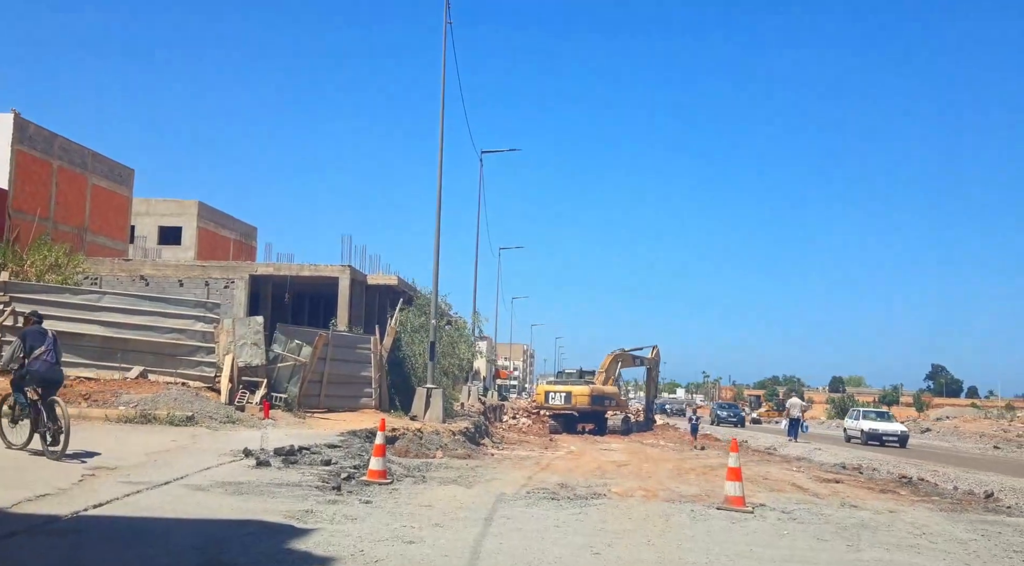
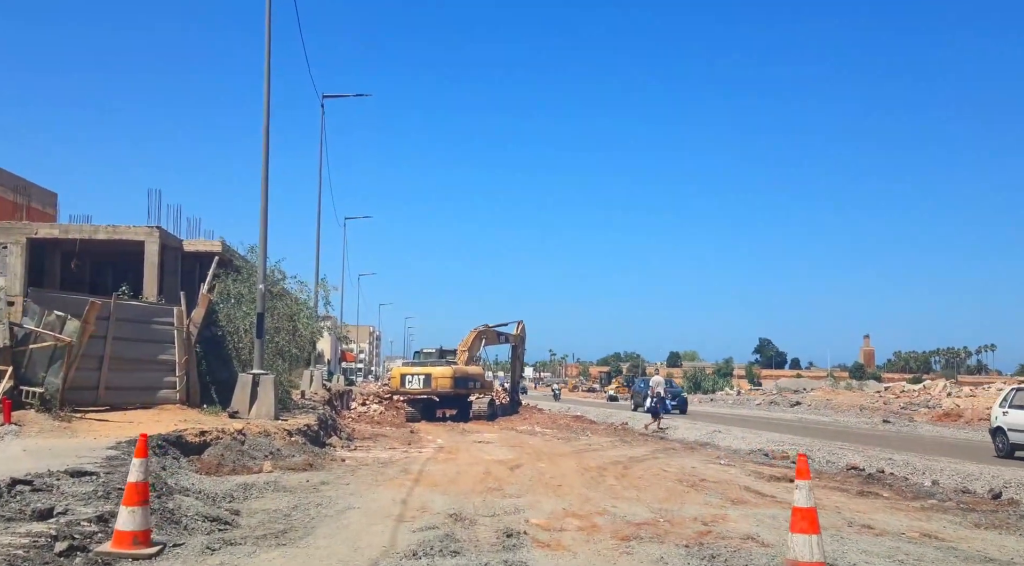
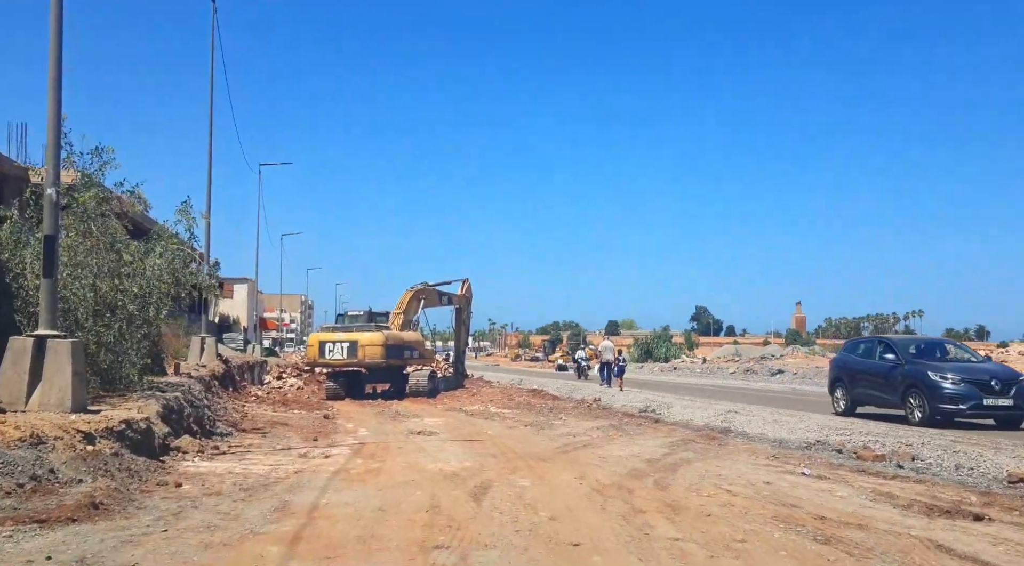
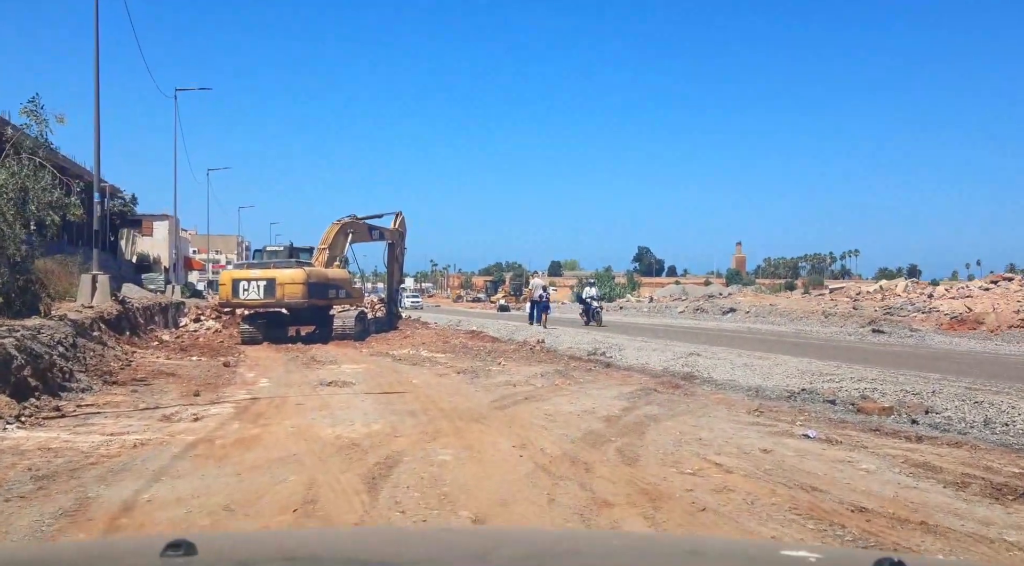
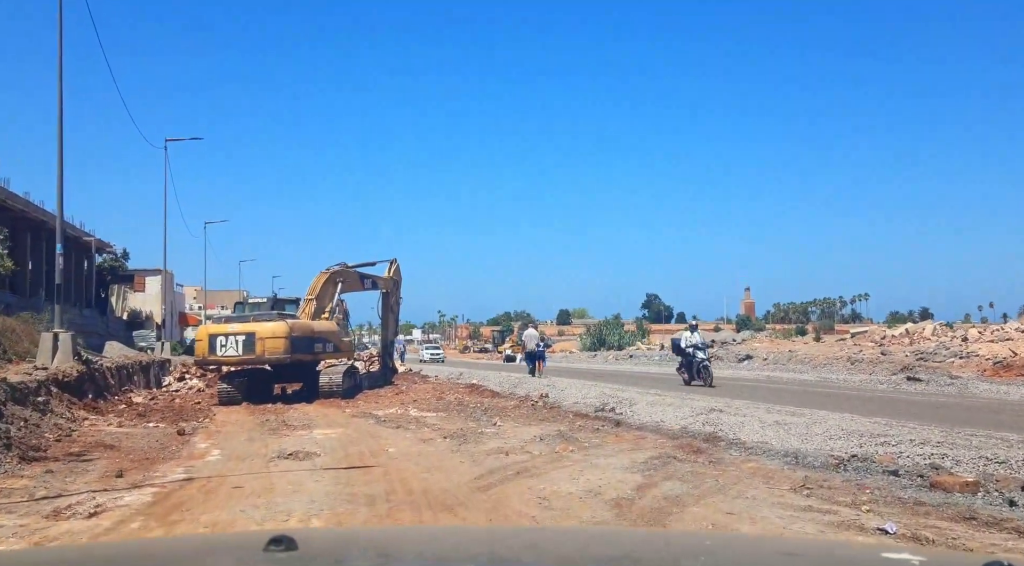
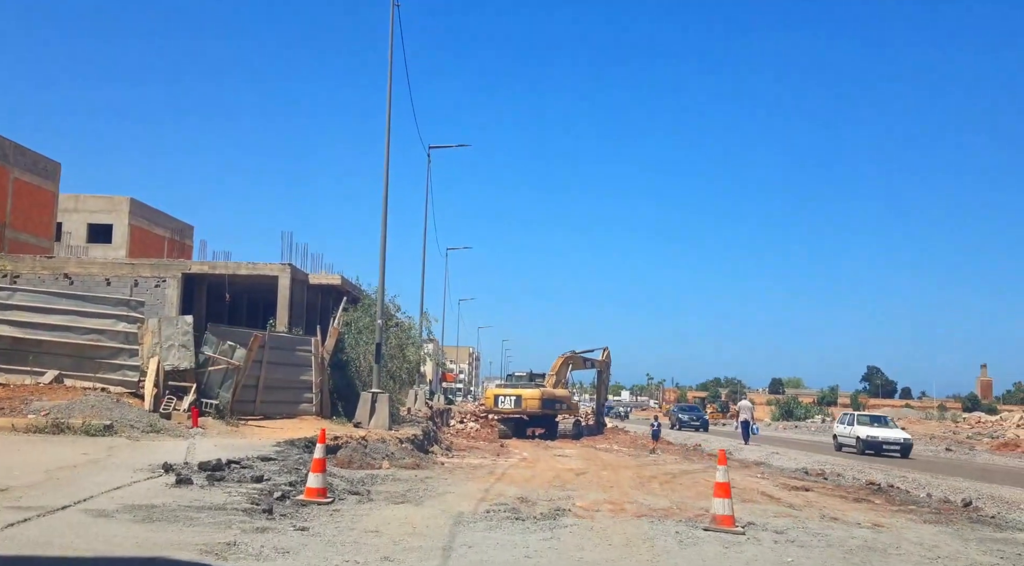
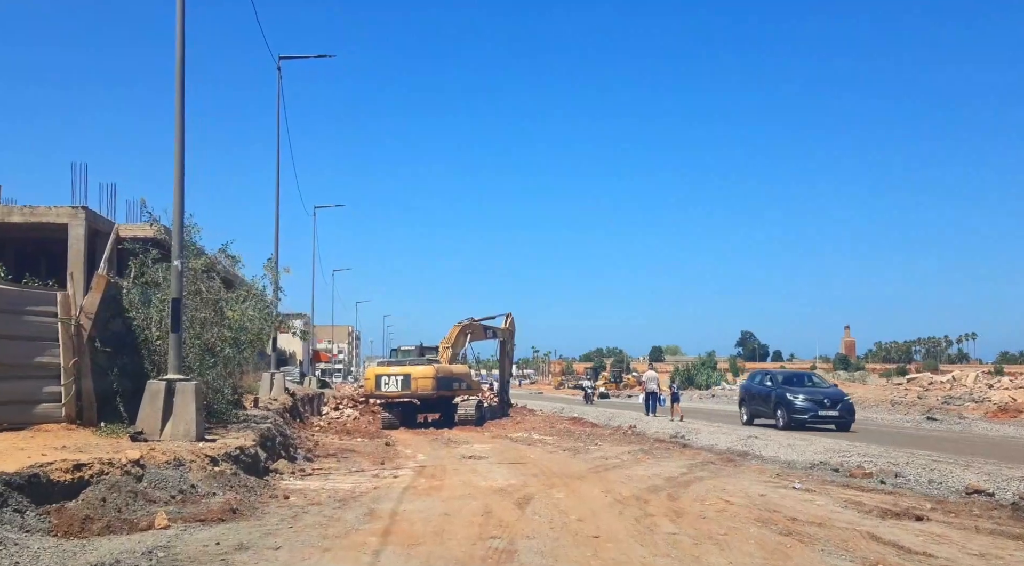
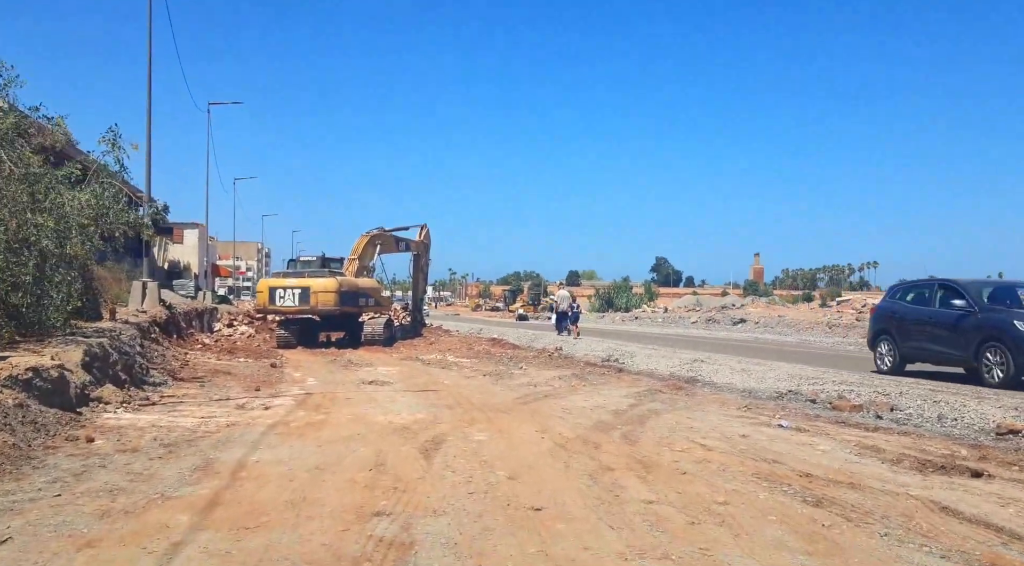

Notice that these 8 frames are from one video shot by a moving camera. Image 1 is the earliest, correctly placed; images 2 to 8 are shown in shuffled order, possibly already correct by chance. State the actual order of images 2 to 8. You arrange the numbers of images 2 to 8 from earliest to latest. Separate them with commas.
6, 2, 7, 3, 8, 4, 5
